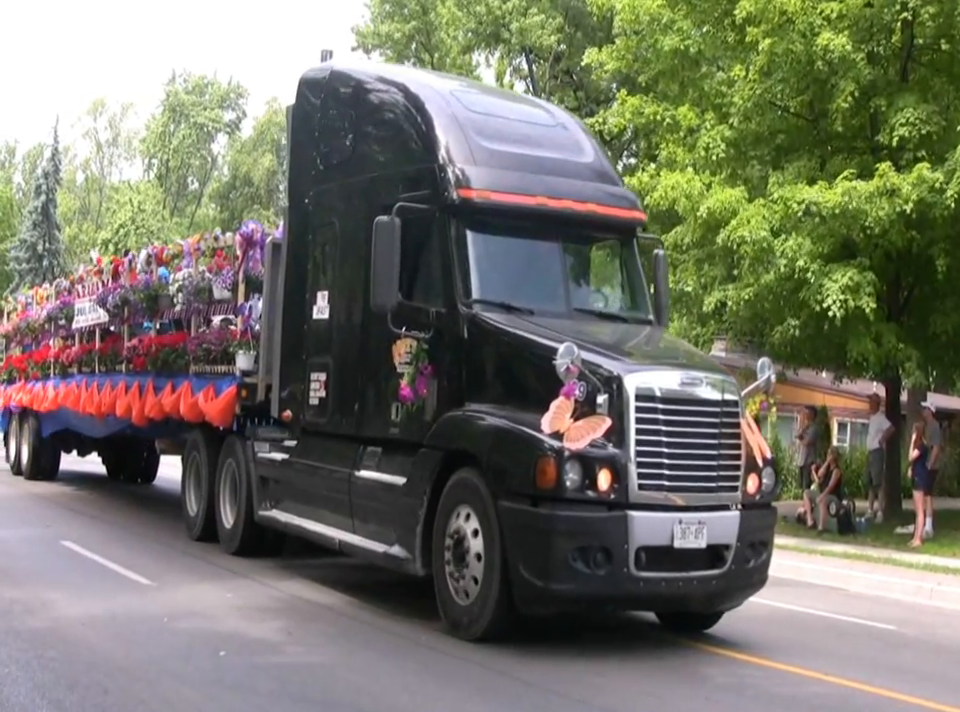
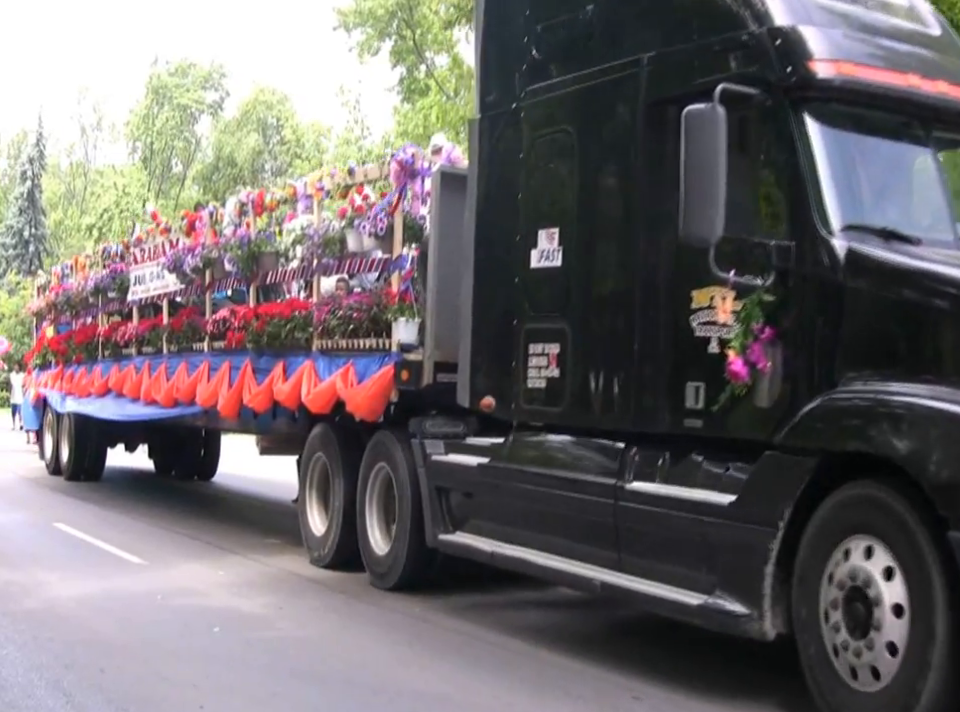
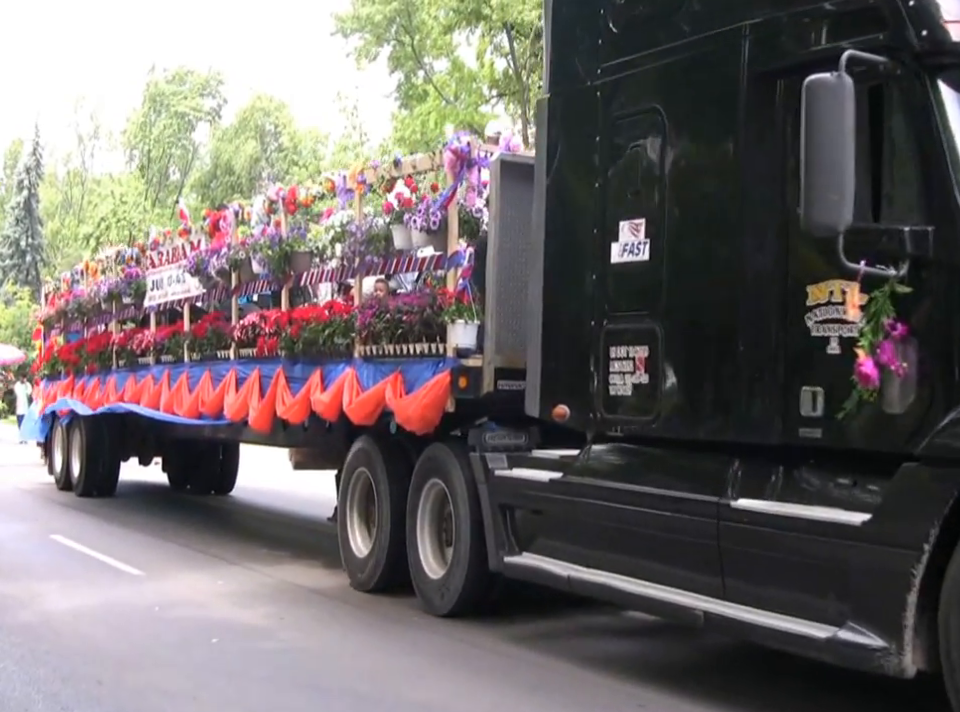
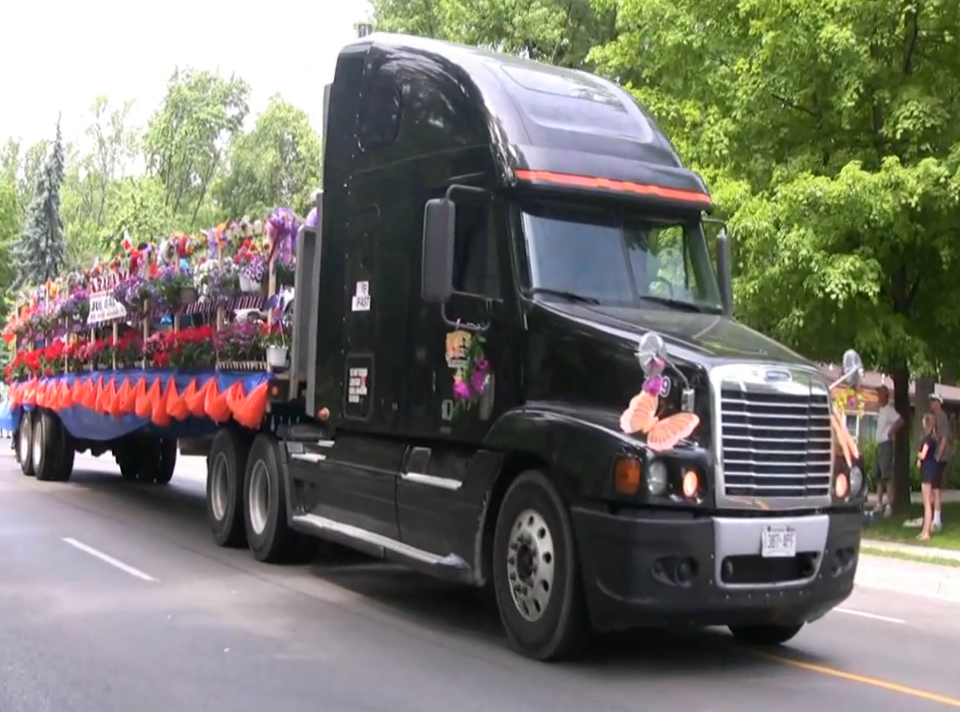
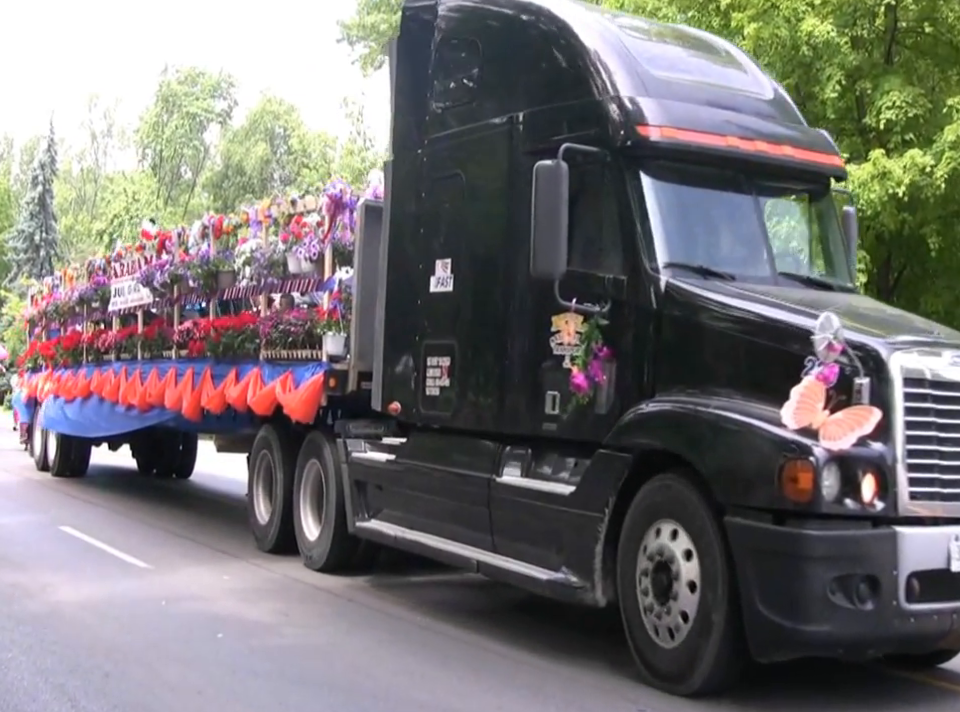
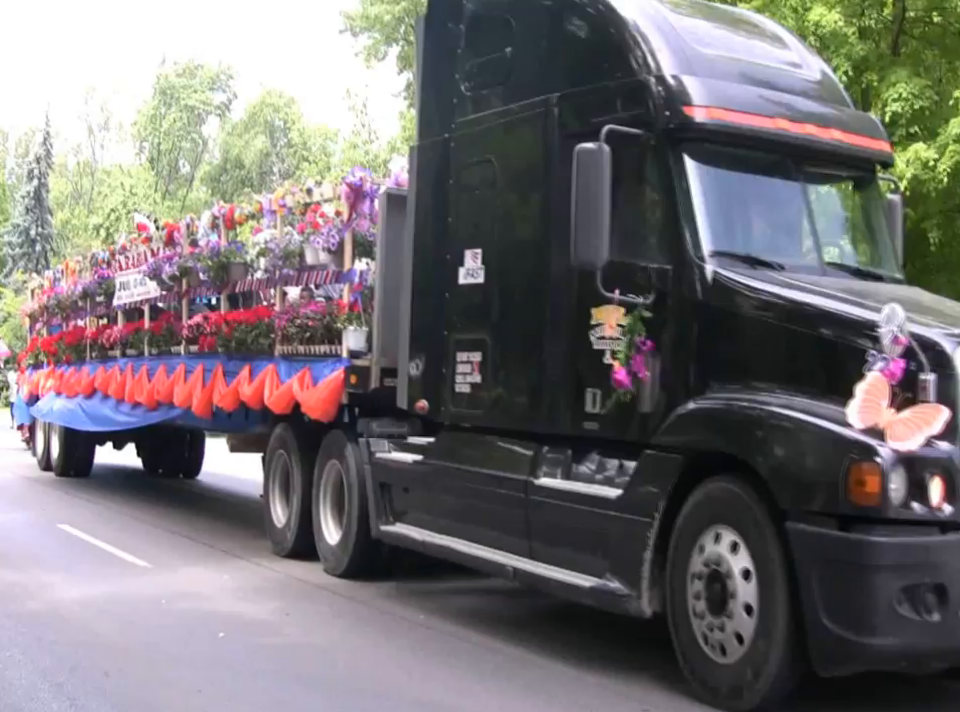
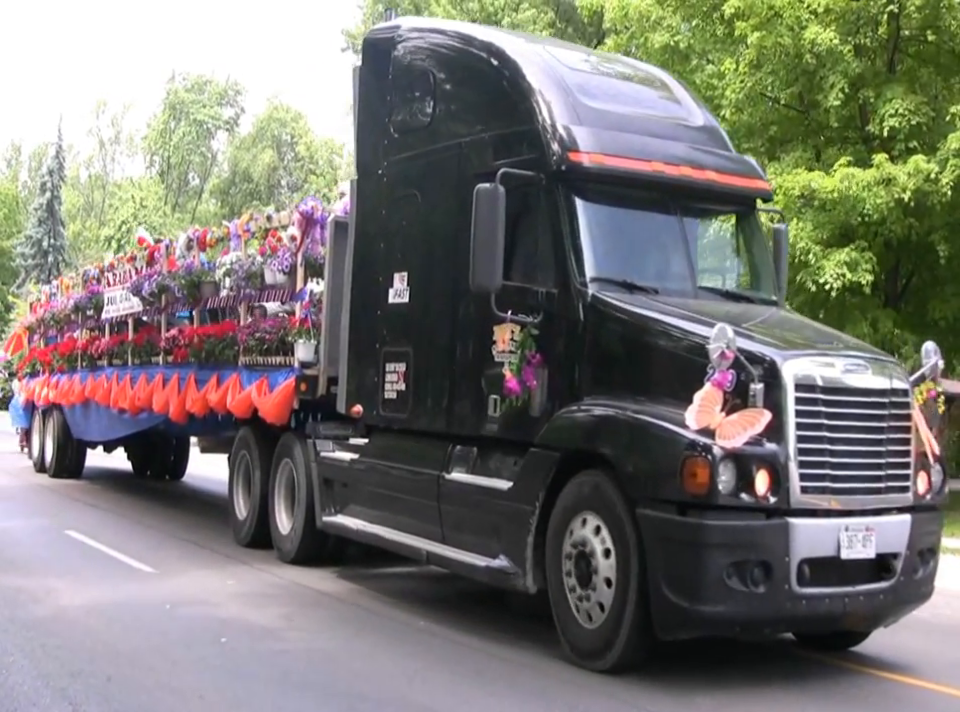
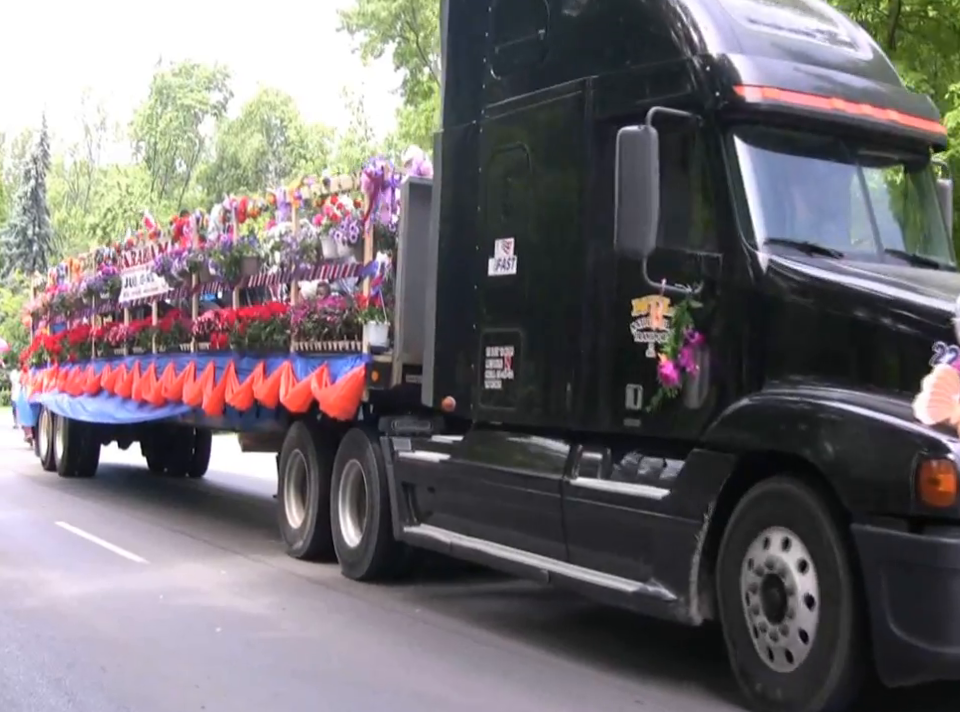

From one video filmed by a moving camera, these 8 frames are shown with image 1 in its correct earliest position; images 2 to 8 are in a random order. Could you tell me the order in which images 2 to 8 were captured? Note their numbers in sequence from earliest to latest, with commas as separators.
4, 7, 5, 6, 8, 2, 3
